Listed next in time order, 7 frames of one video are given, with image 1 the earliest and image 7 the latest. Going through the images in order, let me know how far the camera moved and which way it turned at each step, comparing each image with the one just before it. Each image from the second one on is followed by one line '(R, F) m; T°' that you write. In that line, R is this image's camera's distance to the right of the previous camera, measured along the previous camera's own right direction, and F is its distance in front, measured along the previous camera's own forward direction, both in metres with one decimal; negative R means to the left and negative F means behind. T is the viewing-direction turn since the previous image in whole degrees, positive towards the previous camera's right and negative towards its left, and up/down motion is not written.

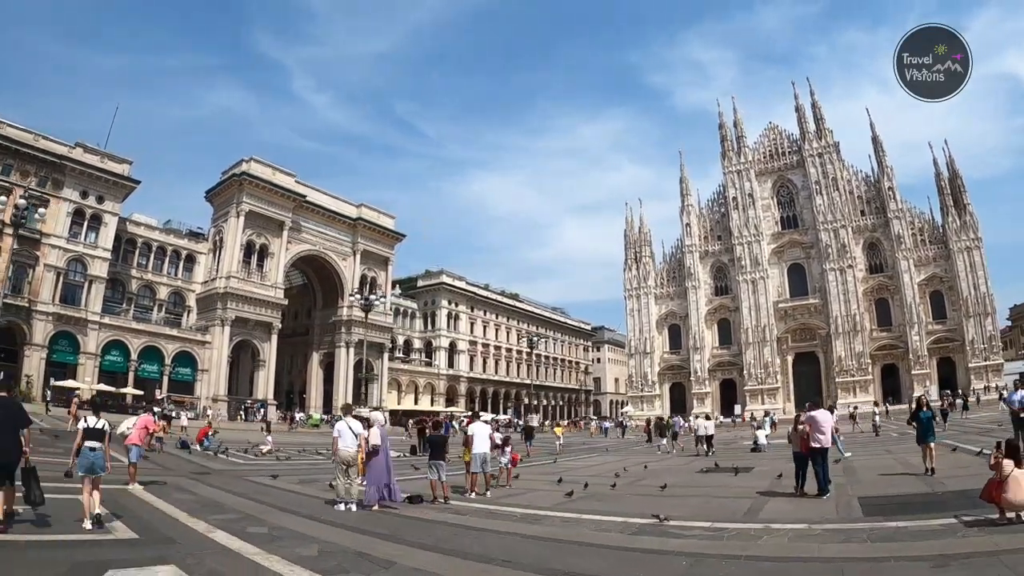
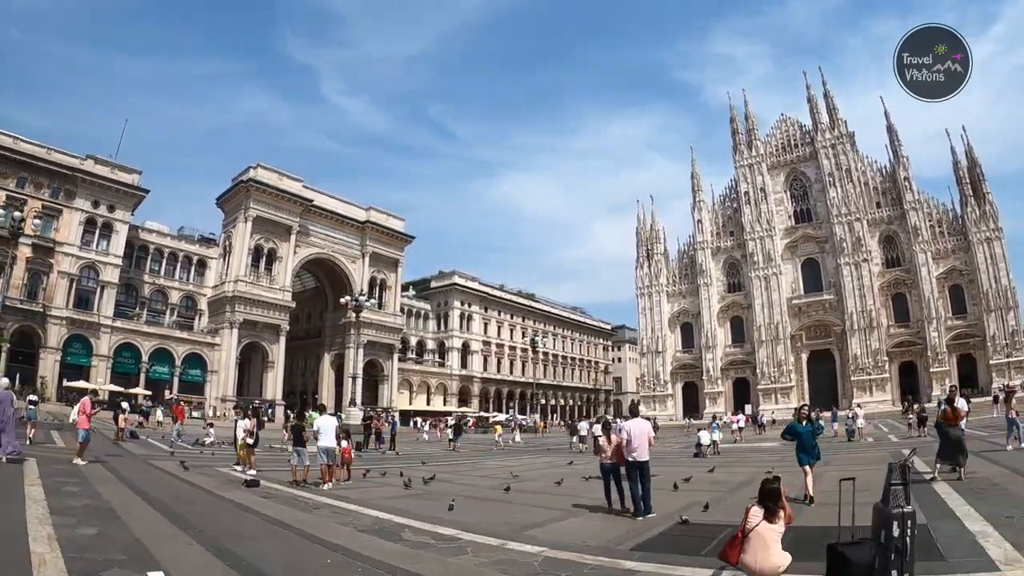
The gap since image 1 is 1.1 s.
(+2.5, +0.1) m; -4°
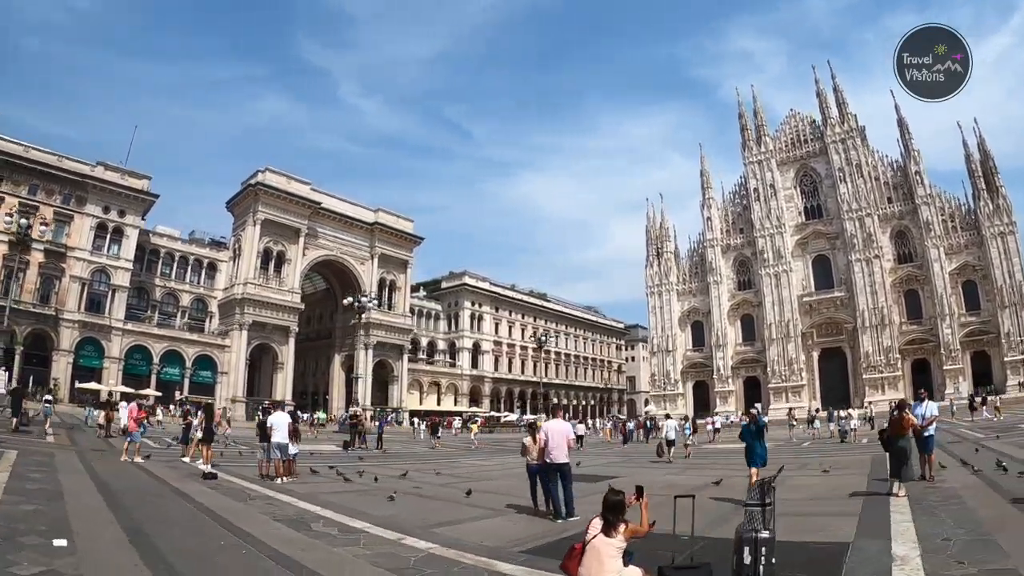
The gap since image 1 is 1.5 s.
(+1.0, 0.0) m; -2°
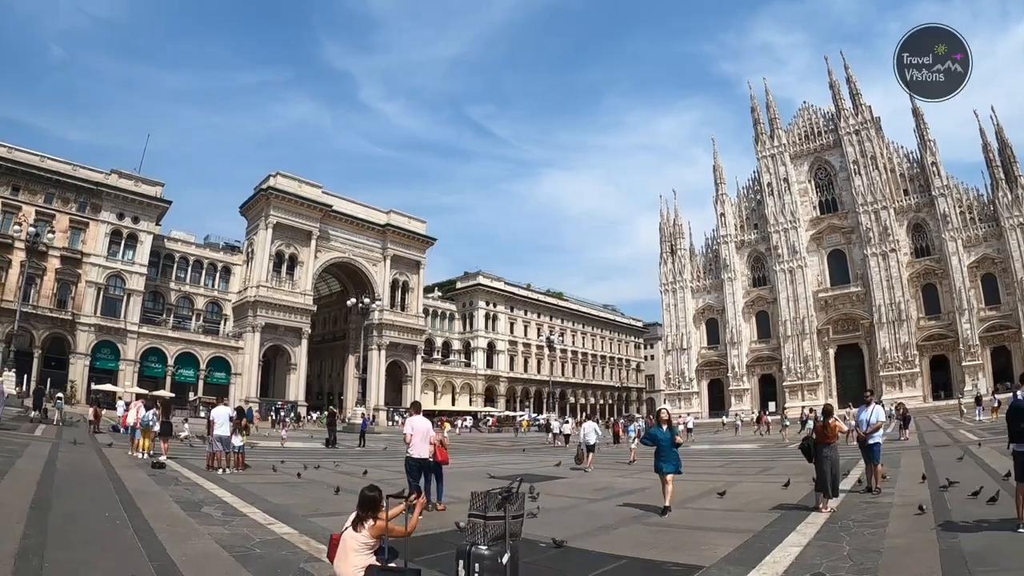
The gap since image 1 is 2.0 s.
(+1.4, 0.0) m; -3°
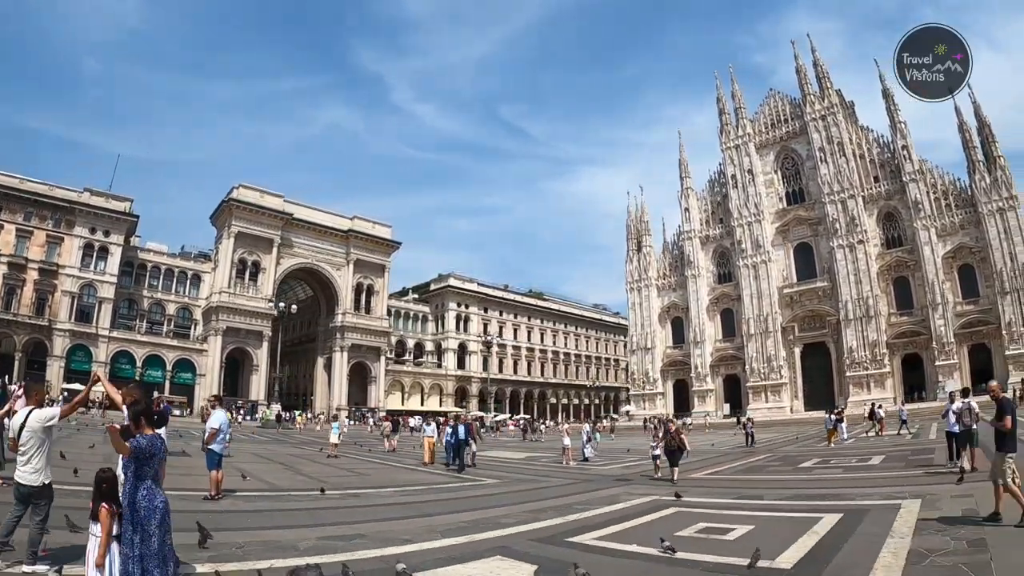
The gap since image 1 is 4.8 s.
(+8.4, +0.3) m; -6°
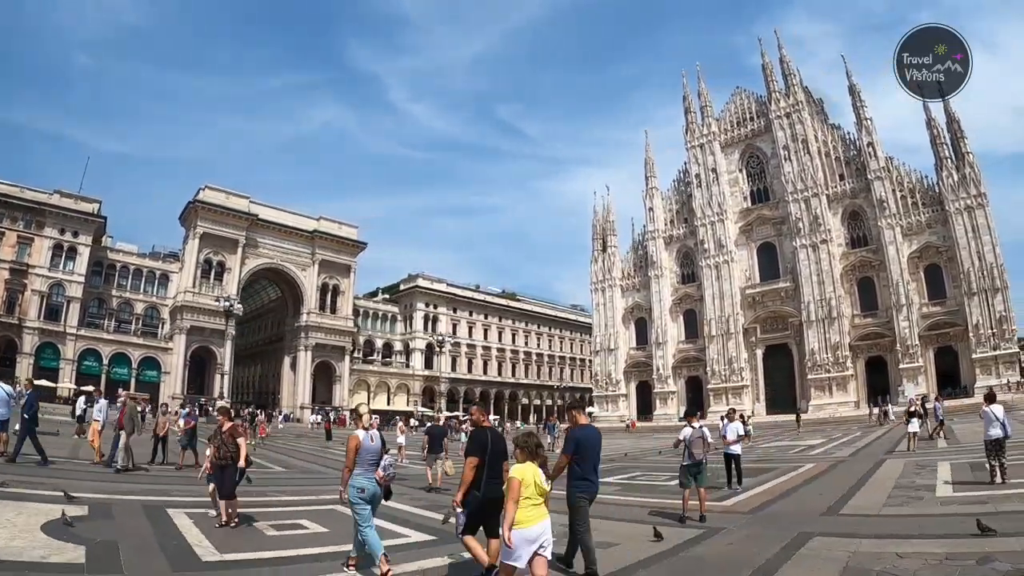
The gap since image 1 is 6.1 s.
(+4.8, +0.3) m; -2°
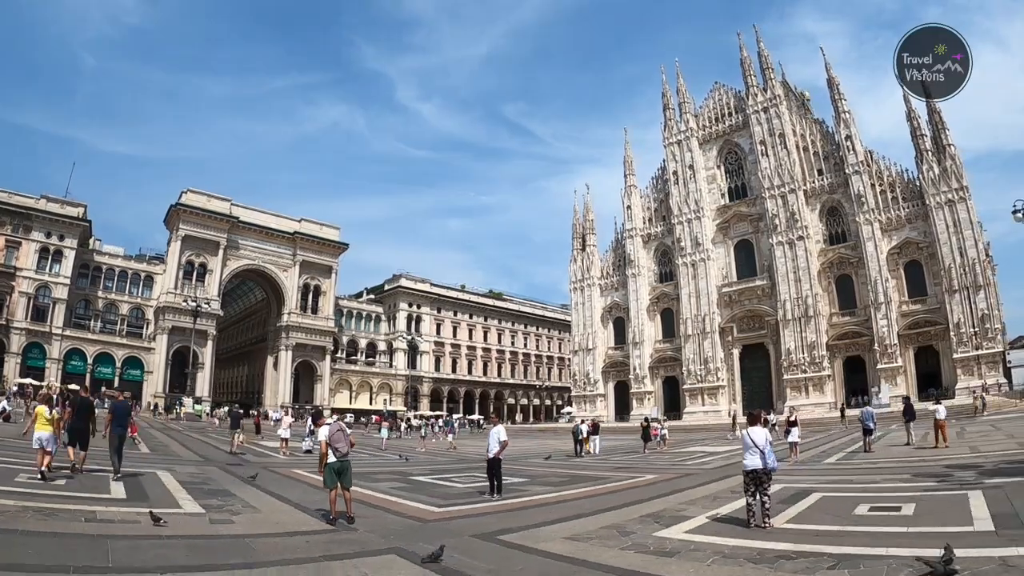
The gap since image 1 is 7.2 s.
(+3.6, +0.2) m; -2°
